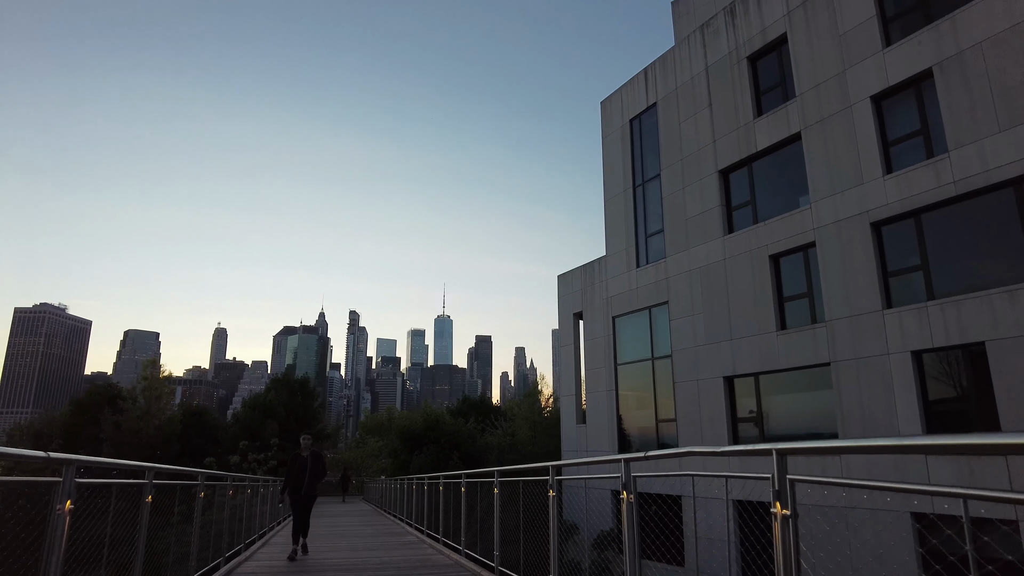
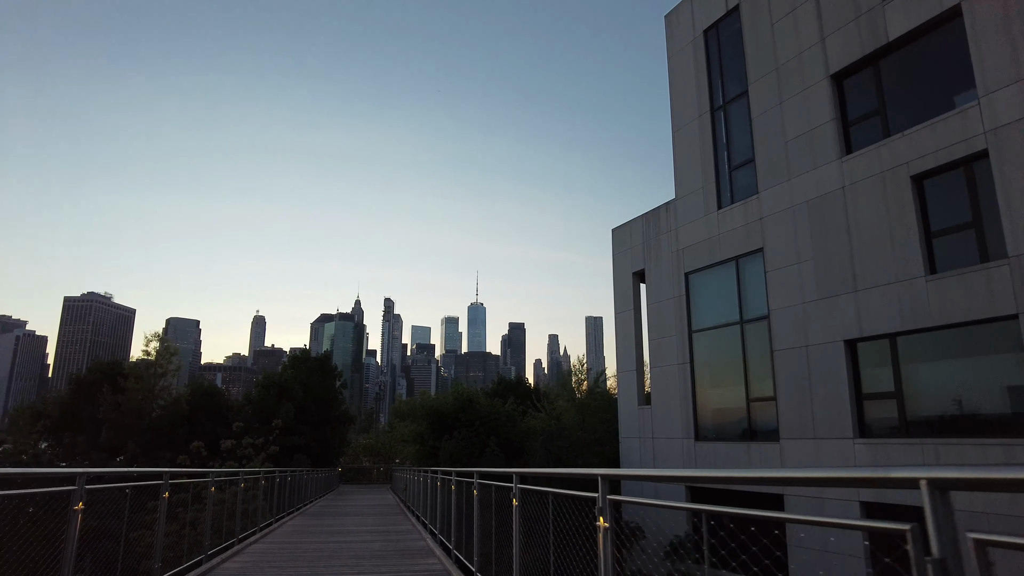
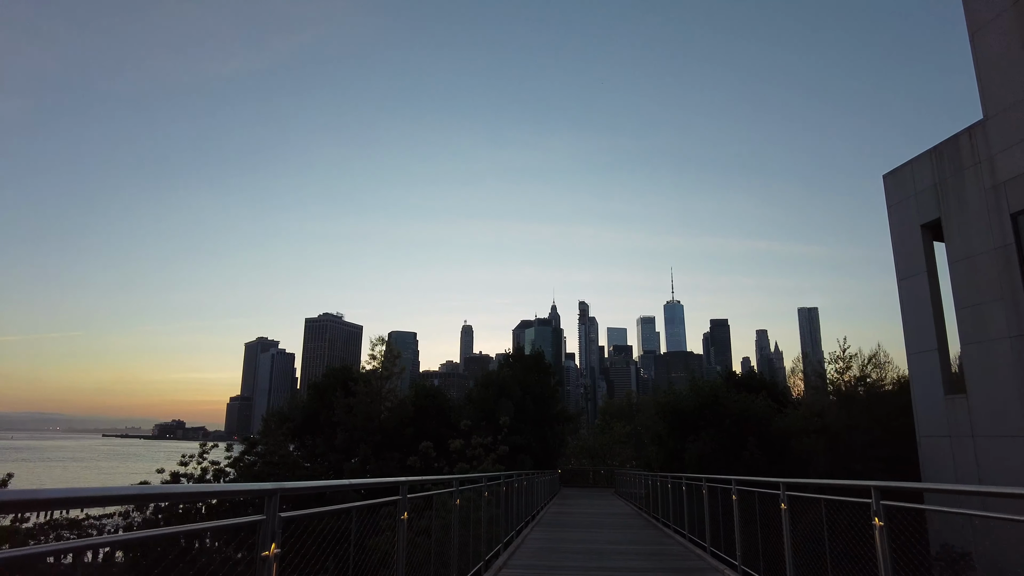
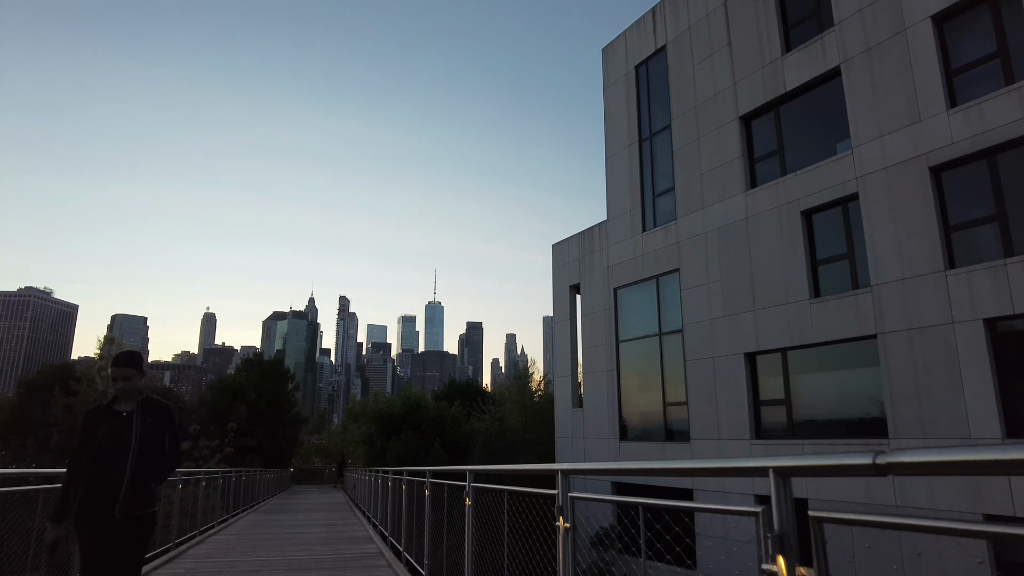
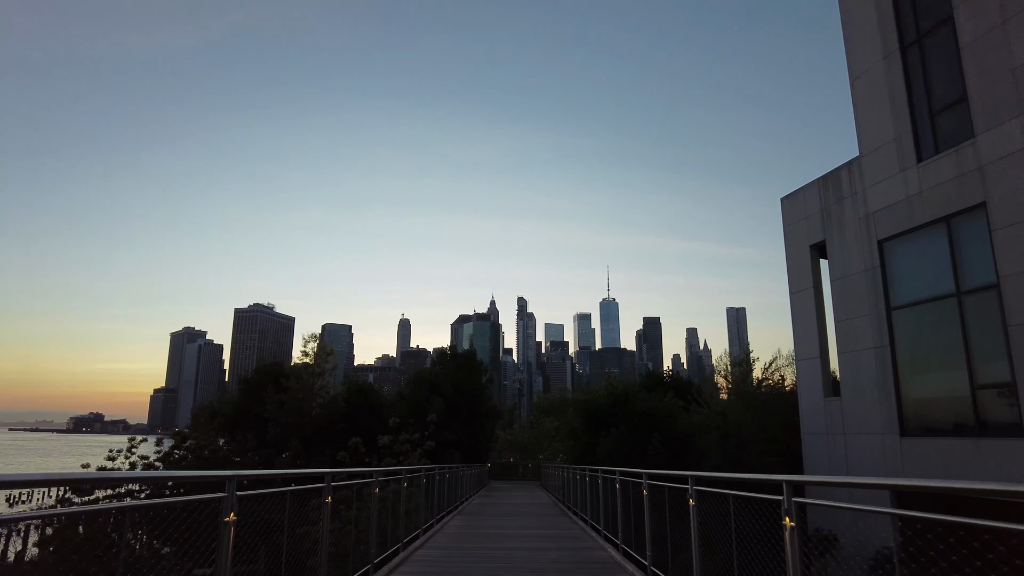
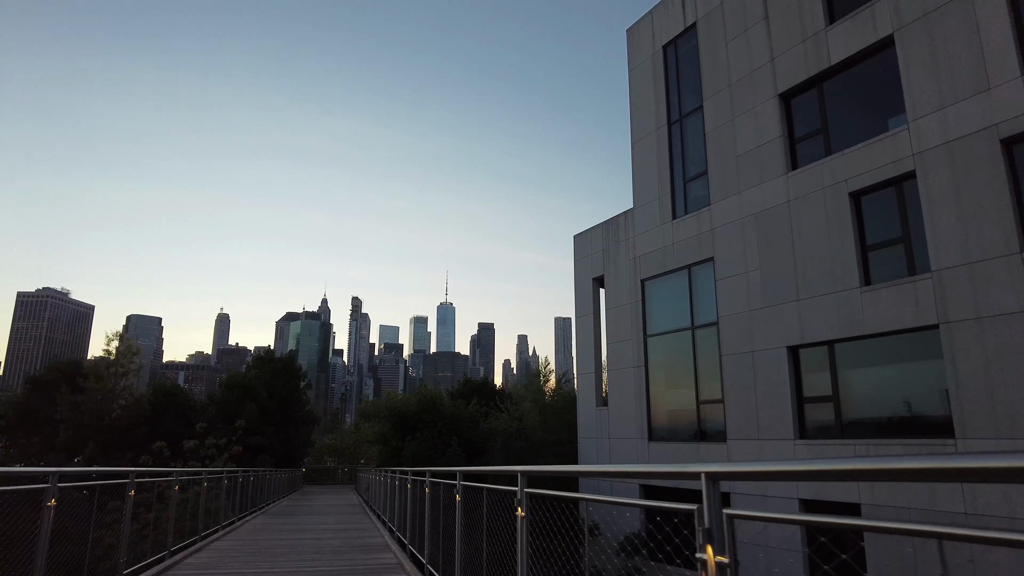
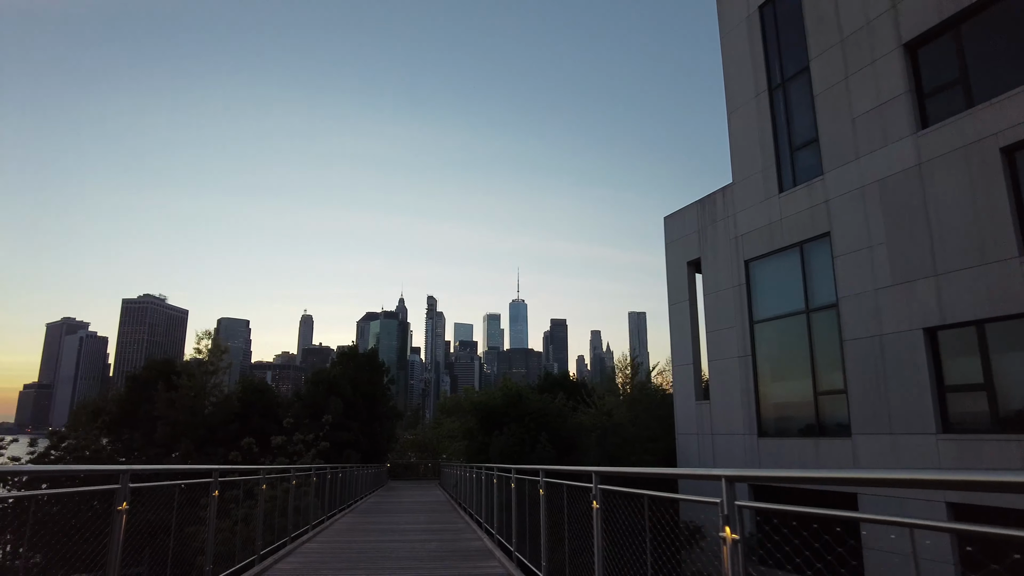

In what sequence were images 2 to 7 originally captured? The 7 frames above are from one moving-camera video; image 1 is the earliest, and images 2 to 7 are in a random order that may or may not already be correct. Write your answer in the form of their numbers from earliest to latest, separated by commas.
4, 6, 2, 7, 5, 3
